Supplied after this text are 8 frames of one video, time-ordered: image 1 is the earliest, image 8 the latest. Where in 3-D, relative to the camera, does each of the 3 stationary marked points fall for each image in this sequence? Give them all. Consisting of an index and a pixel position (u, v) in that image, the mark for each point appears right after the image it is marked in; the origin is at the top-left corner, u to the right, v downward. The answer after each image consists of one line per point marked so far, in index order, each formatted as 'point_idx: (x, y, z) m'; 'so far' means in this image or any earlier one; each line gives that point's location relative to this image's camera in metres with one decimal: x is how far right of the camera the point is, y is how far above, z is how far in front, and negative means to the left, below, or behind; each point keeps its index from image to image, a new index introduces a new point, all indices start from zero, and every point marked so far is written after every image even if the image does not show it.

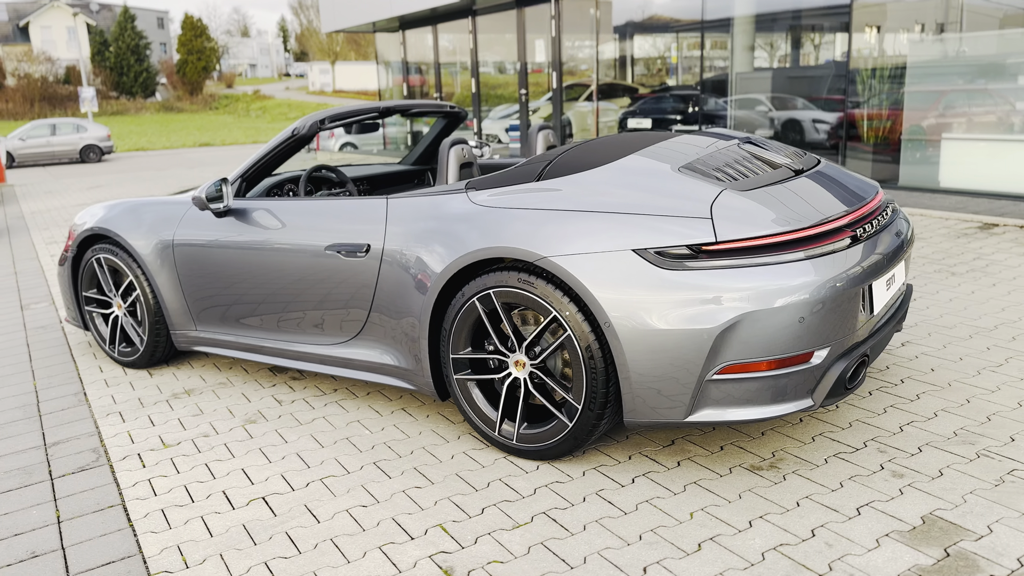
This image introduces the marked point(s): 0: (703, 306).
0: (+0.6, -0.1, +2.9) m
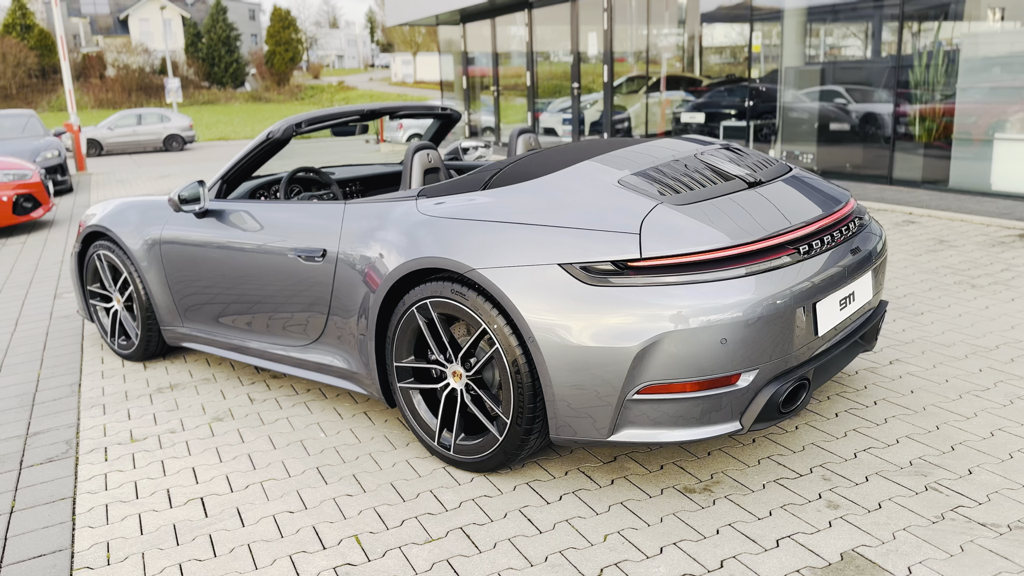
0: (+0.4, -0.1, +2.8) m
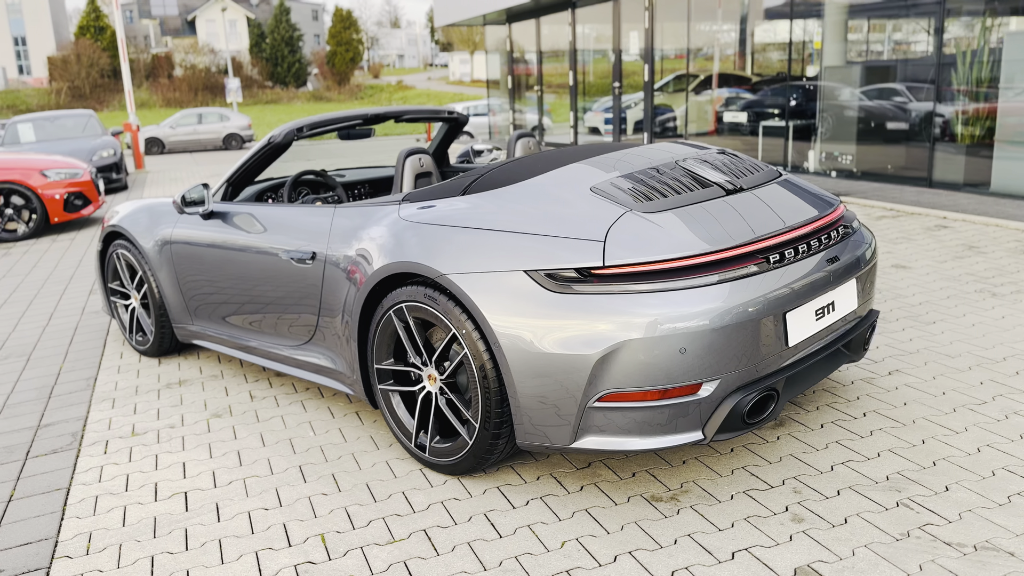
0: (+0.2, -0.1, +2.8) m
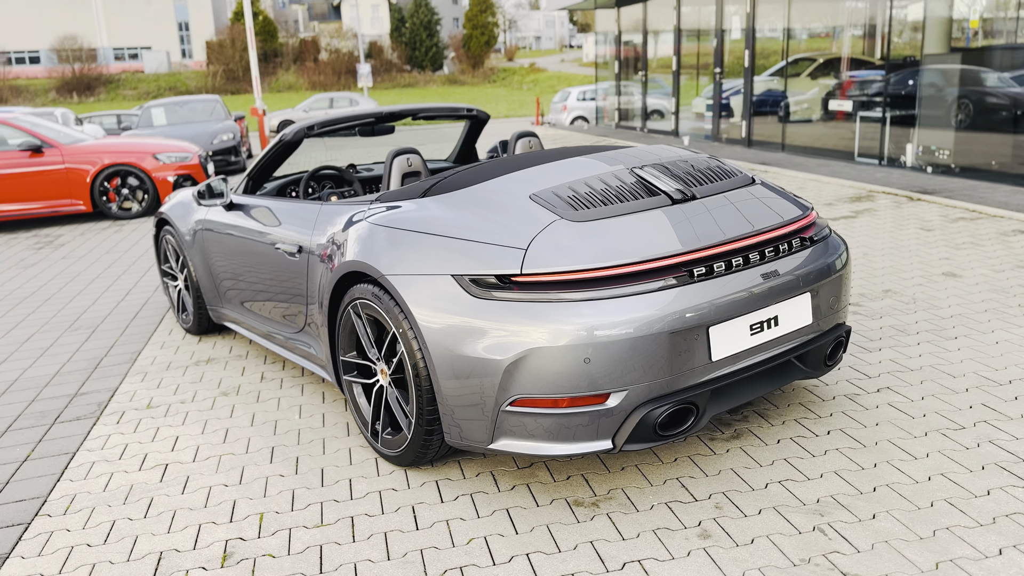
0: (-0.1, -0.2, +2.9) m
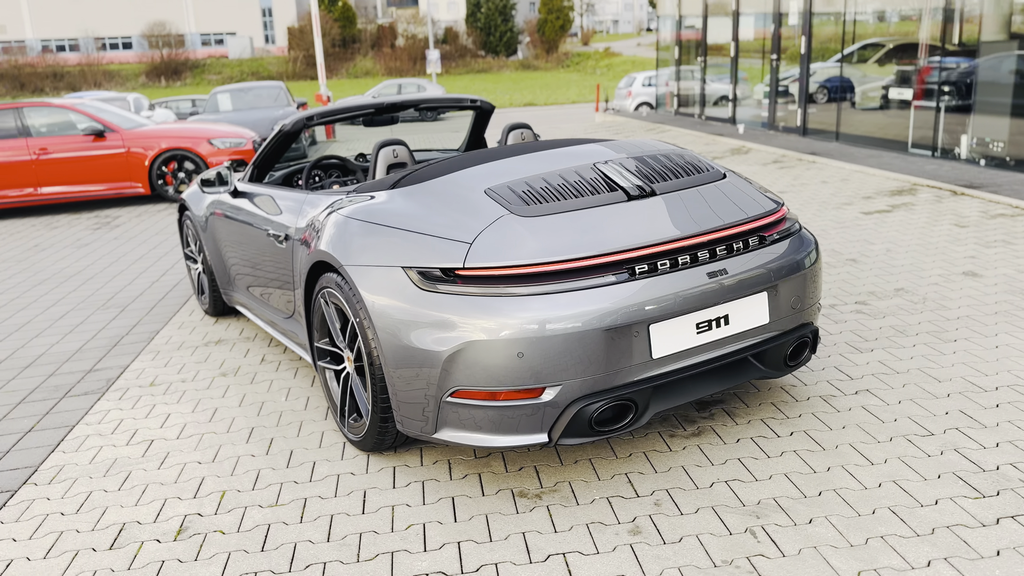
0: (-0.3, -0.1, +2.9) m
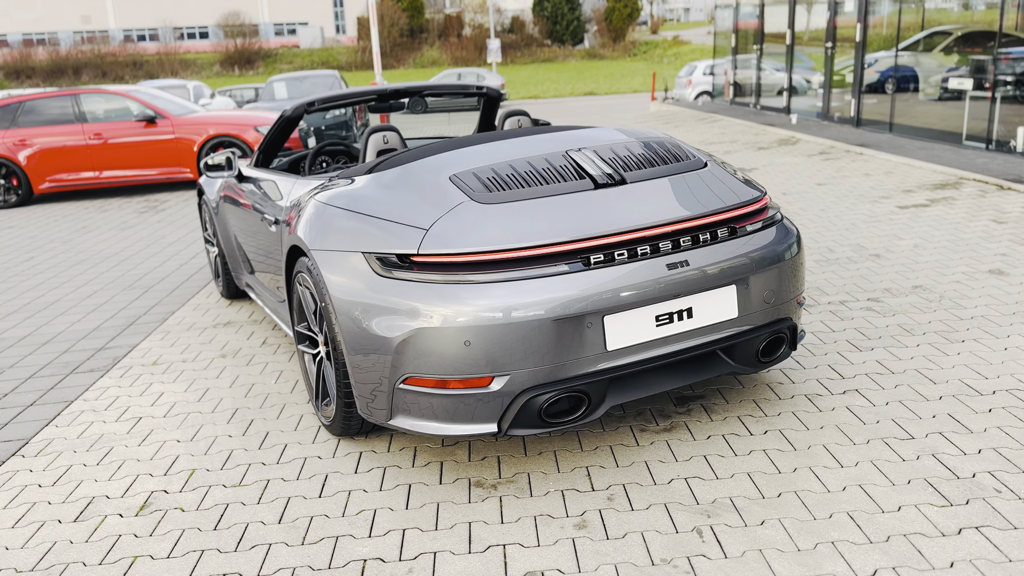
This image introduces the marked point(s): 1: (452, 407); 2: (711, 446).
0: (-0.4, -0.1, +2.9) m
1: (-0.2, -0.4, +2.9) m
2: (+0.8, -0.6, +3.2) m
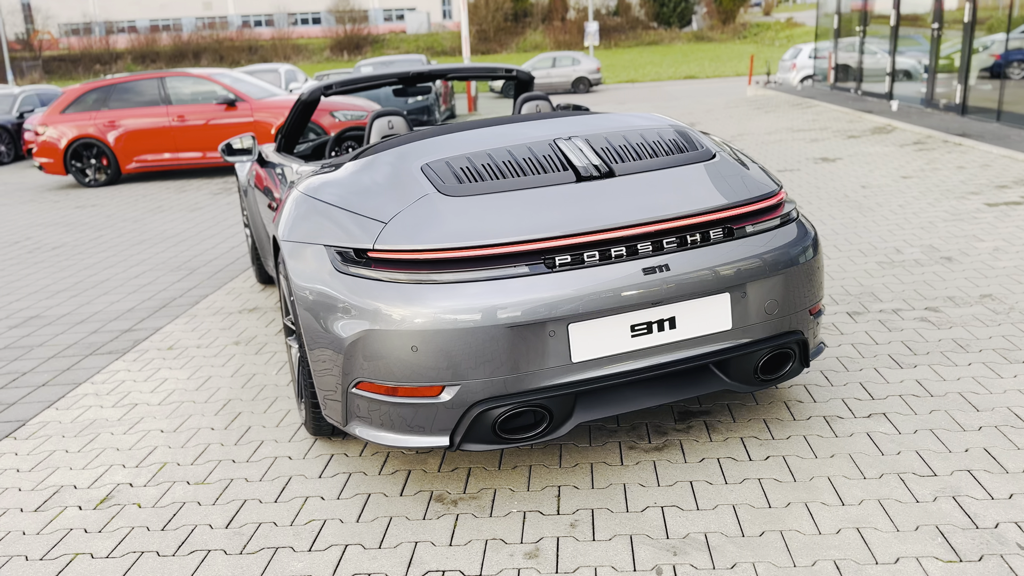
0: (-0.6, -0.1, +2.7) m
1: (-0.3, -0.4, +2.7) m
2: (+0.7, -0.6, +2.9) m
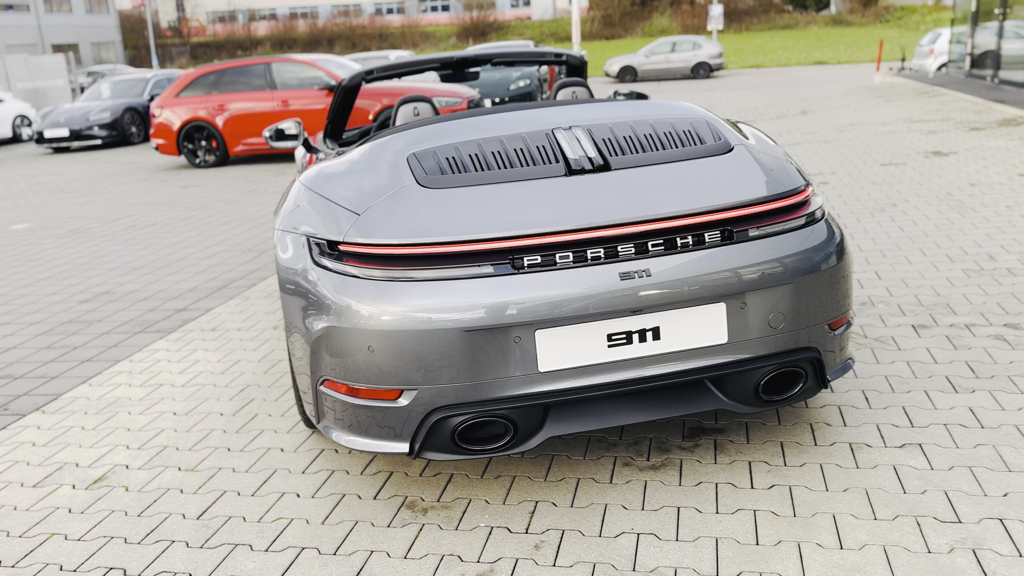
0: (-0.6, -0.1, +2.6) m
1: (-0.4, -0.4, +2.6) m
2: (+0.6, -0.6, +2.6) m
